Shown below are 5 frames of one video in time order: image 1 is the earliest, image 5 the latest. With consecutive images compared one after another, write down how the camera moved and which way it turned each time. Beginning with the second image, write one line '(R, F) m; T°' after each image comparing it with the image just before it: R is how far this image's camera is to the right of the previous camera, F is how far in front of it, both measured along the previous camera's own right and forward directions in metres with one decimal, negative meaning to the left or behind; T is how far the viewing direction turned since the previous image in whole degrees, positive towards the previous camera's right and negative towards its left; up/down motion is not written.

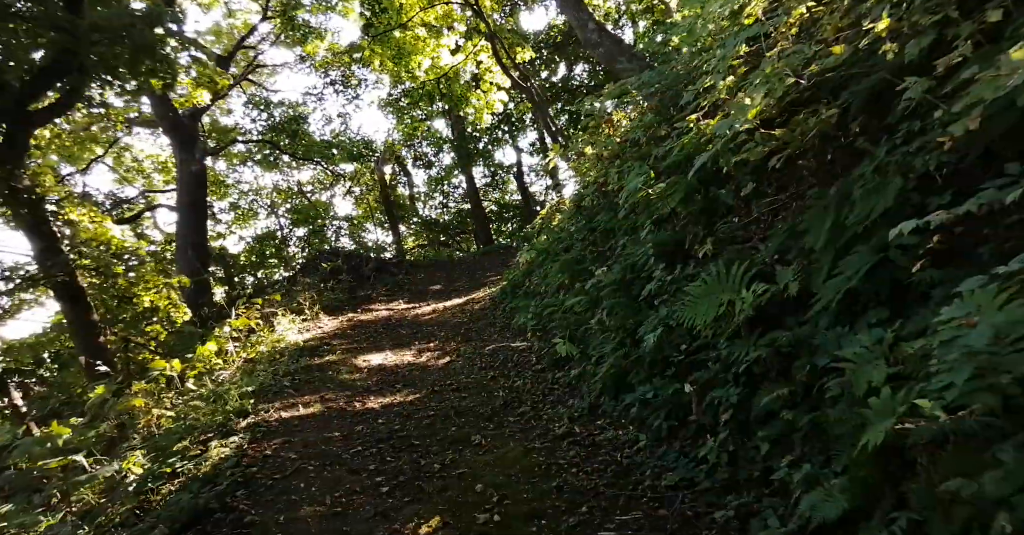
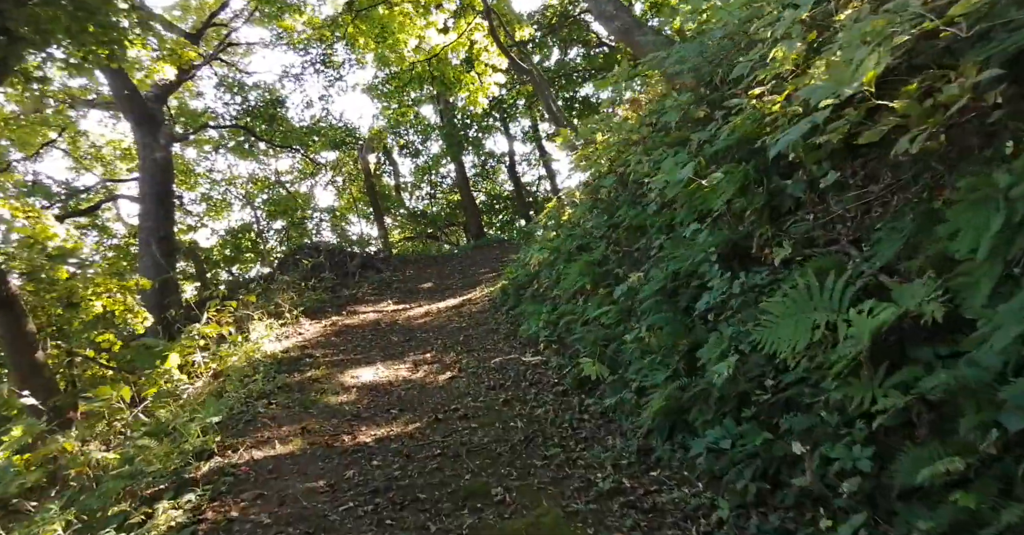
(-0.3, +1.1) m; +2°
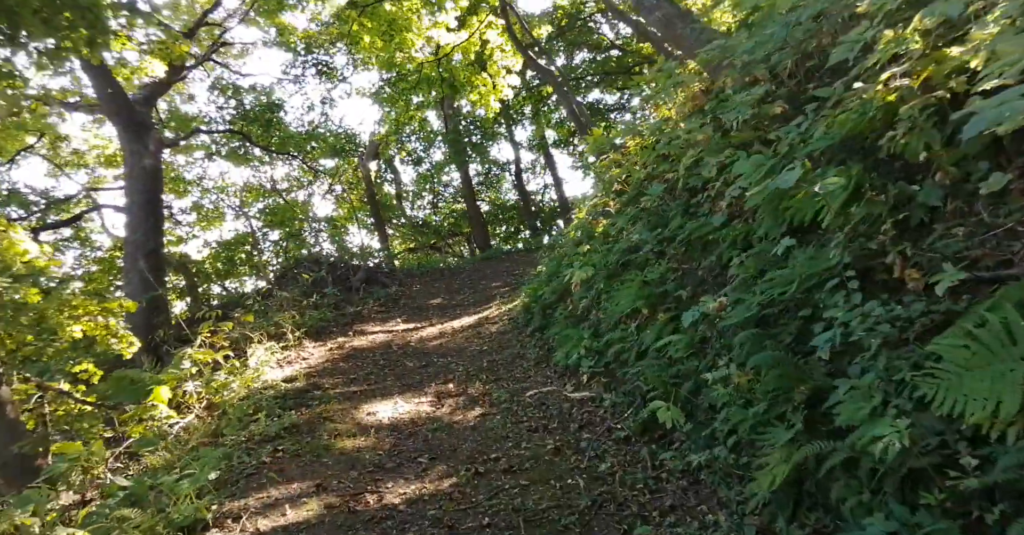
(-0.5, +1.0) m; +1°
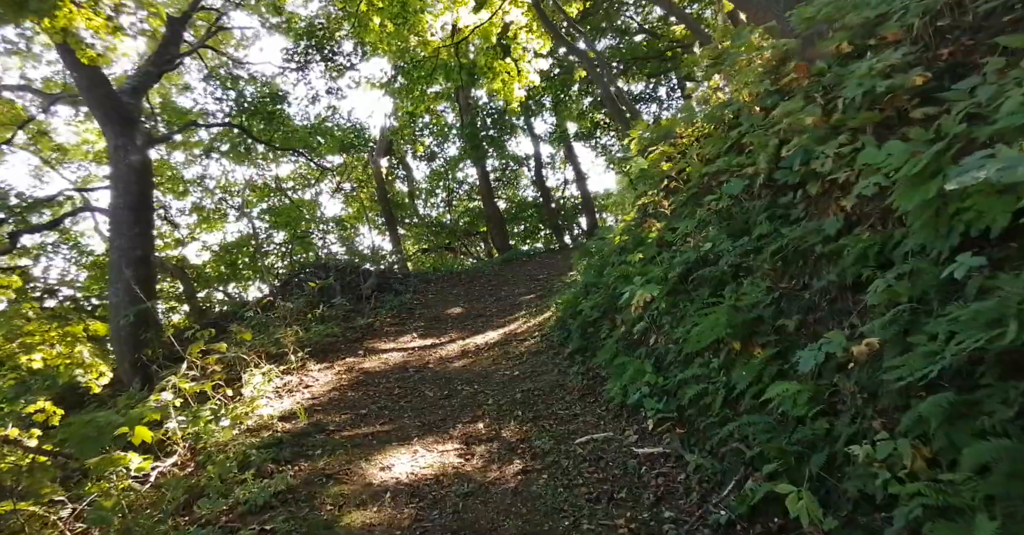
(-0.3, +1.3) m; -1°
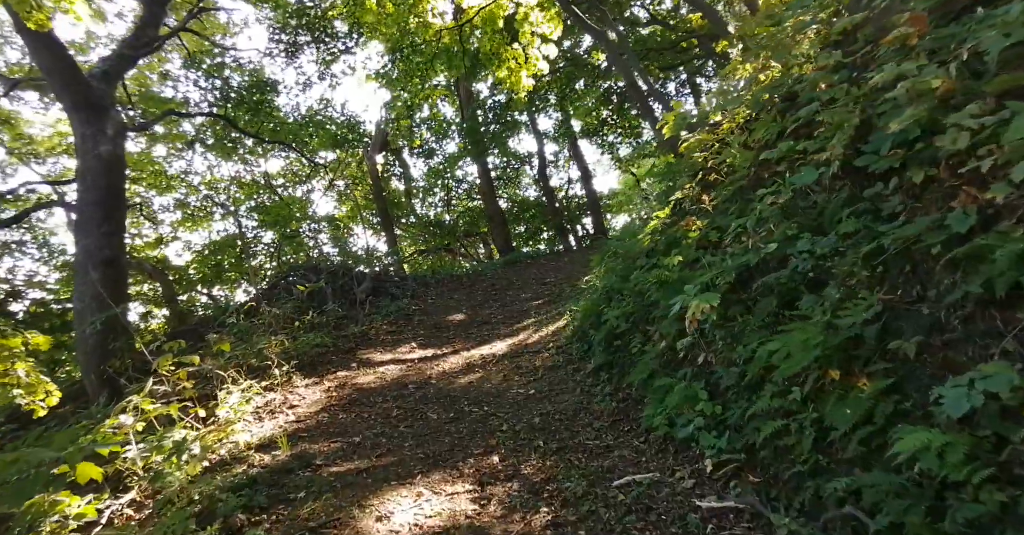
(-0.2, +1.0) m; +1°
